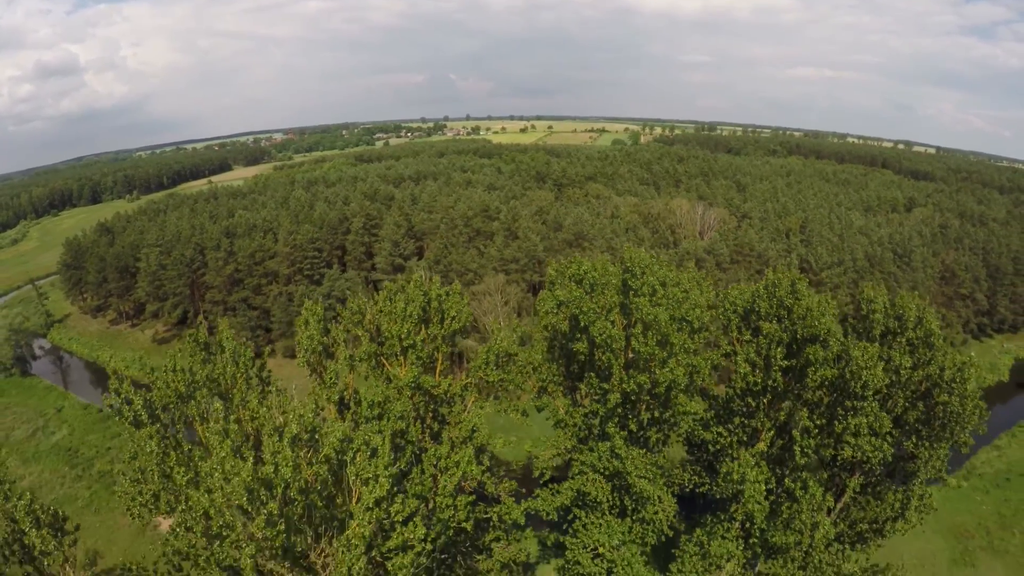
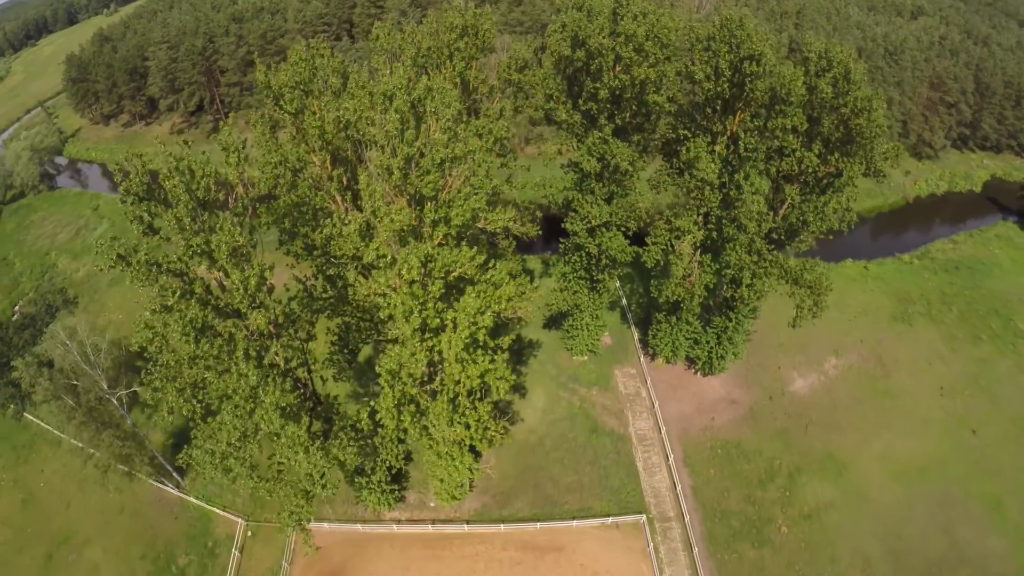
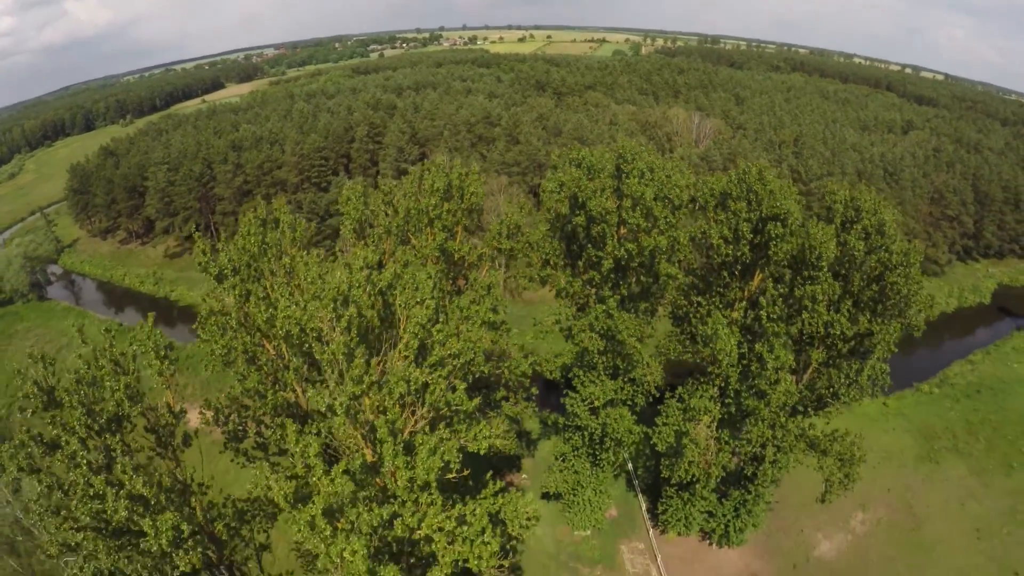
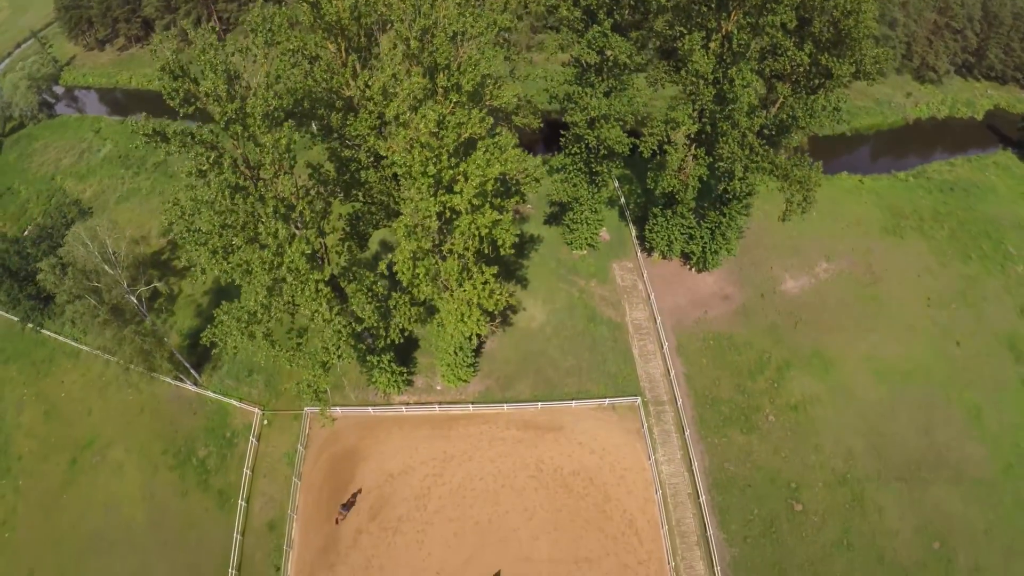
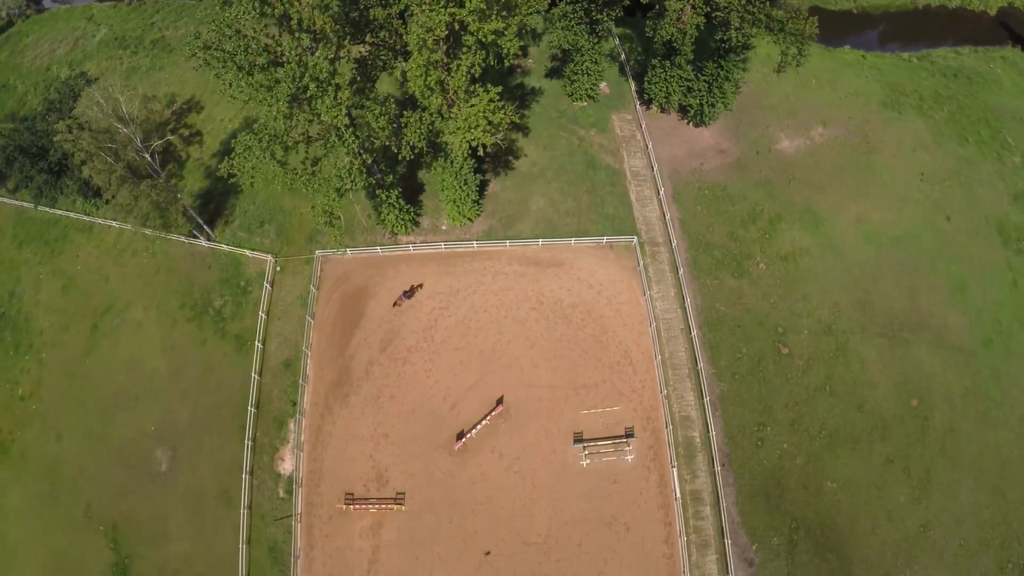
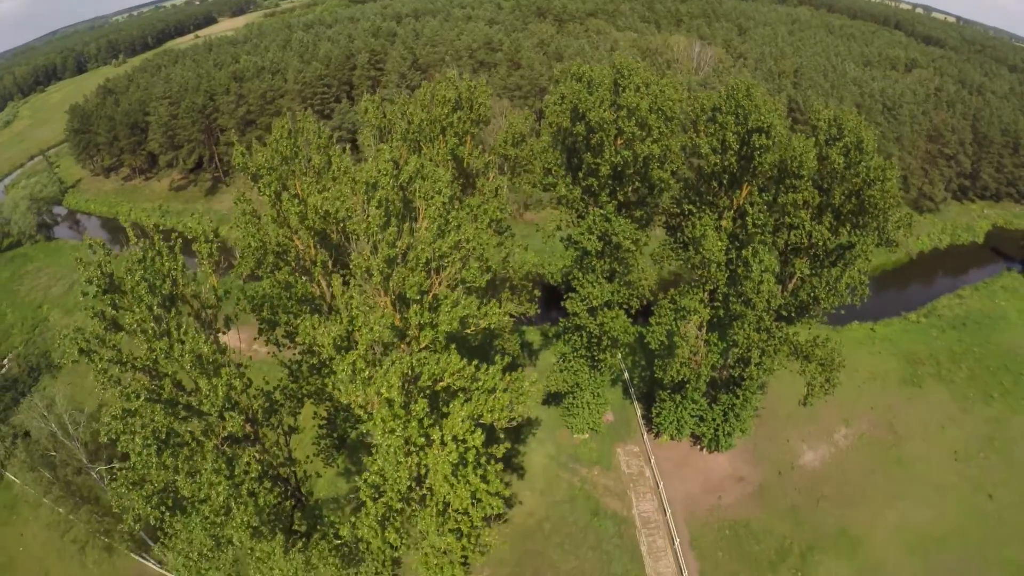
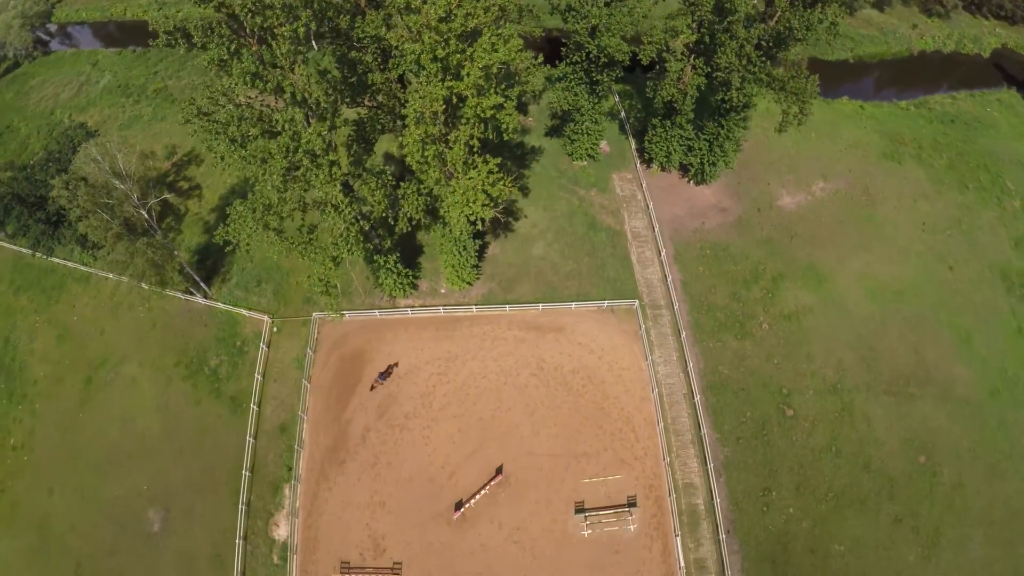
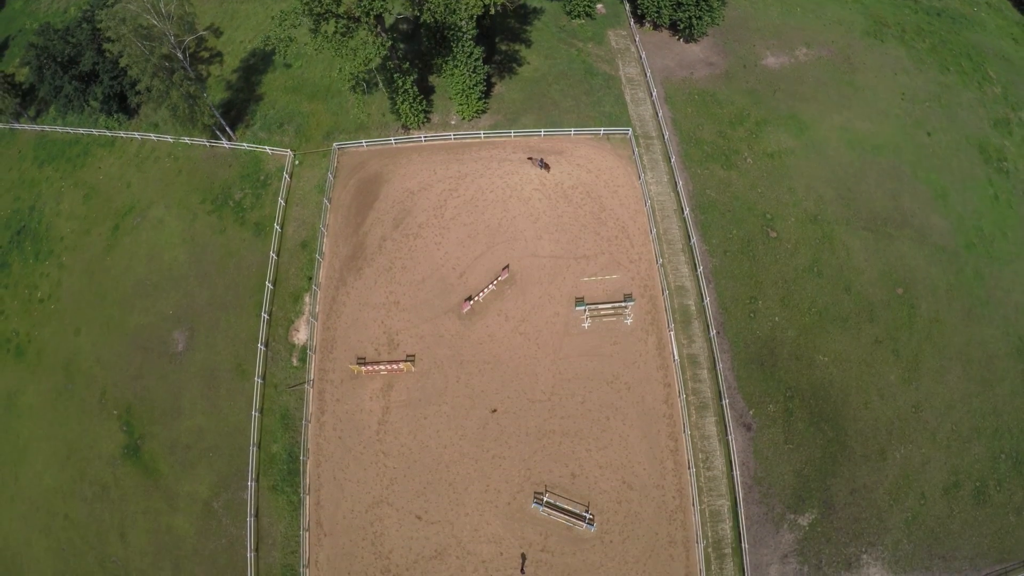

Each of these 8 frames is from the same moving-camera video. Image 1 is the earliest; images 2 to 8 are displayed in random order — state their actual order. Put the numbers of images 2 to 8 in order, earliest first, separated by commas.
3, 6, 2, 4, 7, 5, 8
